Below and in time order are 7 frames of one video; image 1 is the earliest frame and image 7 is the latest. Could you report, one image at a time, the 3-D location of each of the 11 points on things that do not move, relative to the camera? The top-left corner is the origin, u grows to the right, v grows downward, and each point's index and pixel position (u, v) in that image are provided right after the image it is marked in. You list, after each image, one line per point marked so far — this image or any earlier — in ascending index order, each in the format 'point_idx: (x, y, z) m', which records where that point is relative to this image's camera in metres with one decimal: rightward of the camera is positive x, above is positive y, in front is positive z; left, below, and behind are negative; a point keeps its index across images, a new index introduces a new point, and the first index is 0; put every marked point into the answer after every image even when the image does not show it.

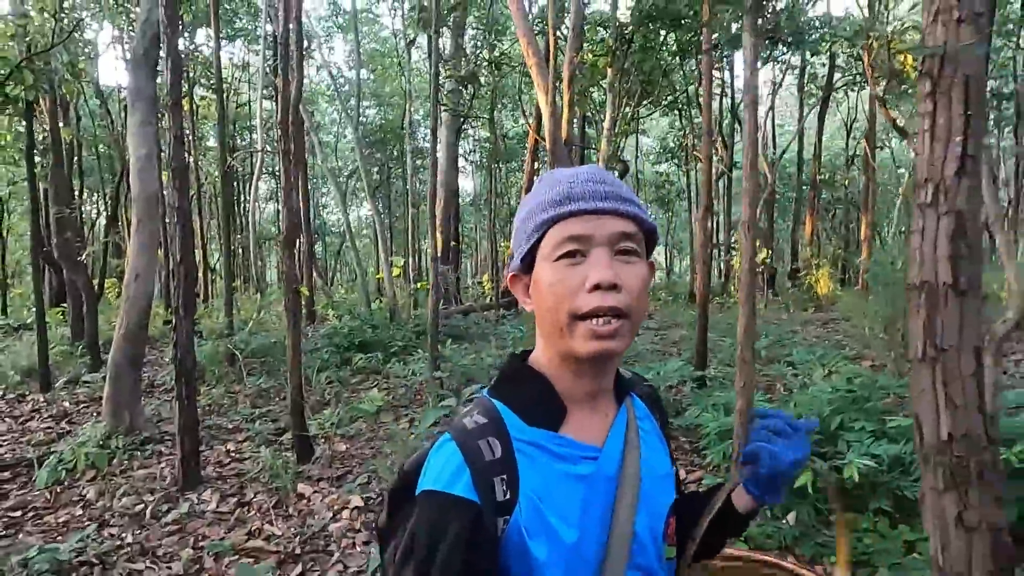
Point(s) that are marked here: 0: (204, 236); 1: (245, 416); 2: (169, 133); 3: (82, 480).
0: (-7.0, +1.2, +15.1) m
1: (-2.5, -1.2, +6.2) m
2: (-2.4, +1.1, +4.7) m
3: (-3.2, -1.4, +5.0) m
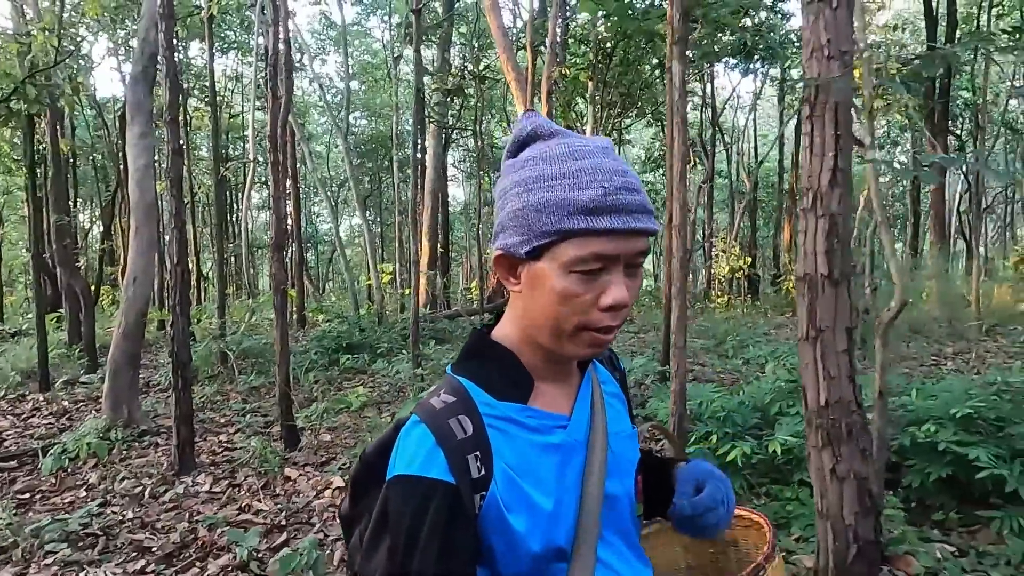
0: (-7.3, +1.1, +15.5) m
1: (-2.7, -1.2, +6.6) m
2: (-2.7, +1.1, +5.2) m
3: (-3.5, -1.5, +5.4) m
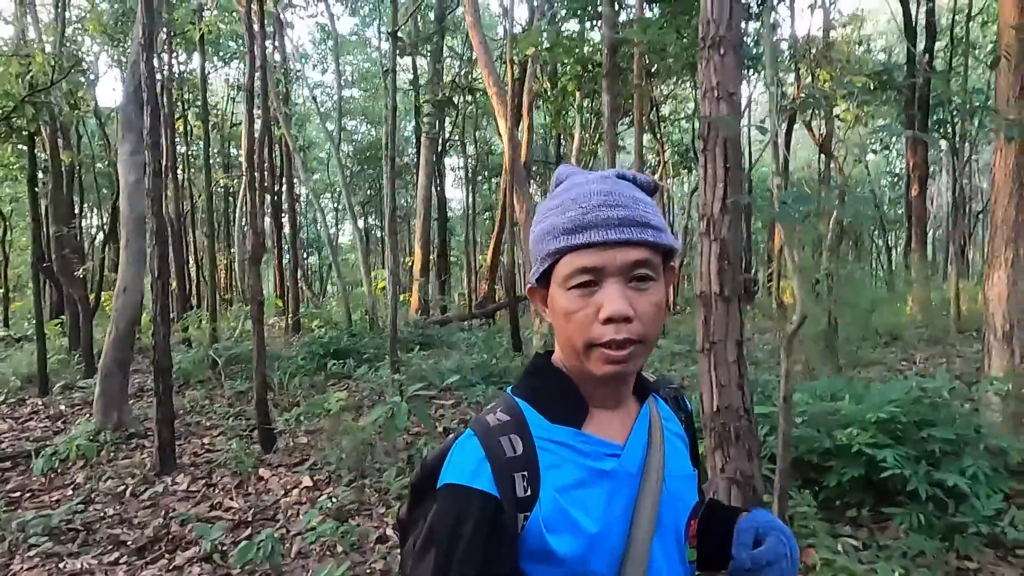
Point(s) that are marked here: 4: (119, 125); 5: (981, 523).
0: (-7.5, +0.9, +15.9) m
1: (-3.0, -1.3, +6.9) m
2: (-3.0, +1.0, +5.5) m
3: (-3.8, -1.6, +5.7) m
4: (-4.0, +1.7, +6.8) m
5: (+2.6, -1.3, +3.6) m
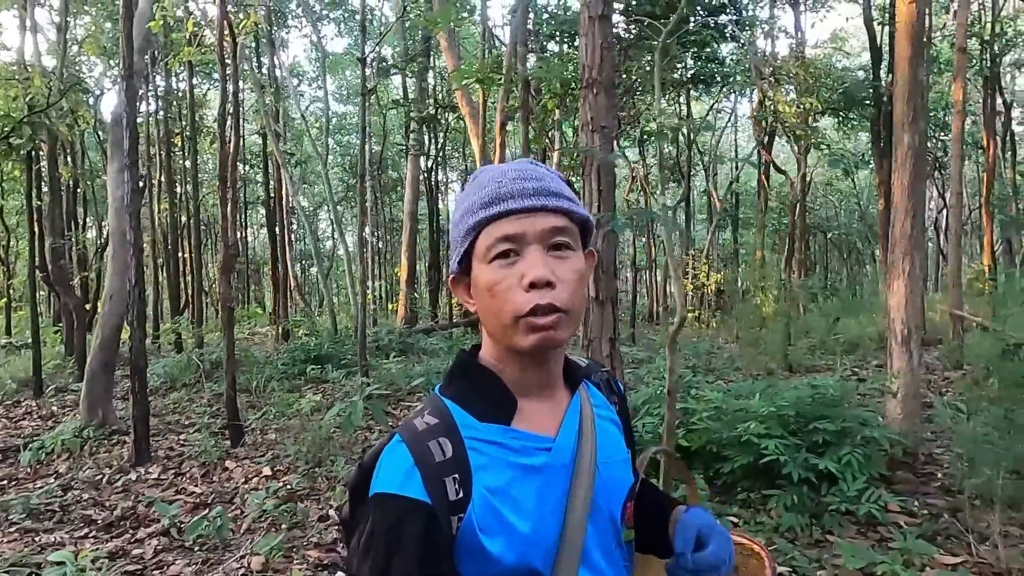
0: (-8.0, +0.7, +16.5) m
1: (-3.5, -1.4, +7.4) m
2: (-3.5, +0.9, +6.1) m
3: (-4.3, -1.6, +6.2) m
4: (-4.5, +1.6, +7.4) m
5: (+2.1, -1.3, +4.1) m
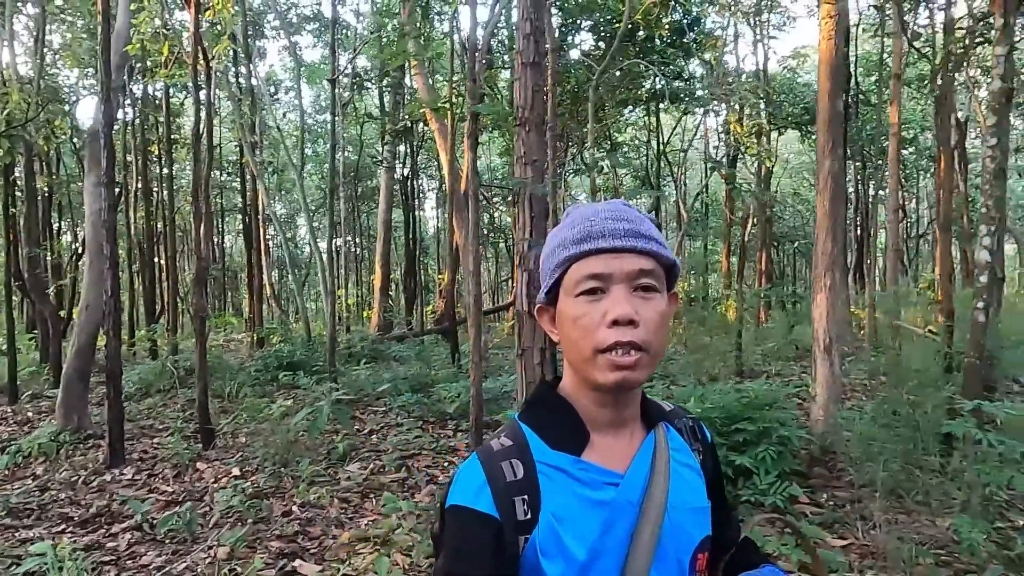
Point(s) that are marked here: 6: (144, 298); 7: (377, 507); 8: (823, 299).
0: (-8.7, +0.5, +16.7) m
1: (-4.0, -1.5, +7.8) m
2: (-3.9, +0.8, +6.4) m
3: (-4.7, -1.7, +6.5) m
4: (-5.0, +1.5, +7.7) m
5: (+1.7, -1.4, +4.6) m
6: (-7.7, -0.2, +13.9) m
7: (-1.0, -1.6, +5.0) m
8: (+2.8, -0.1, +6.0) m
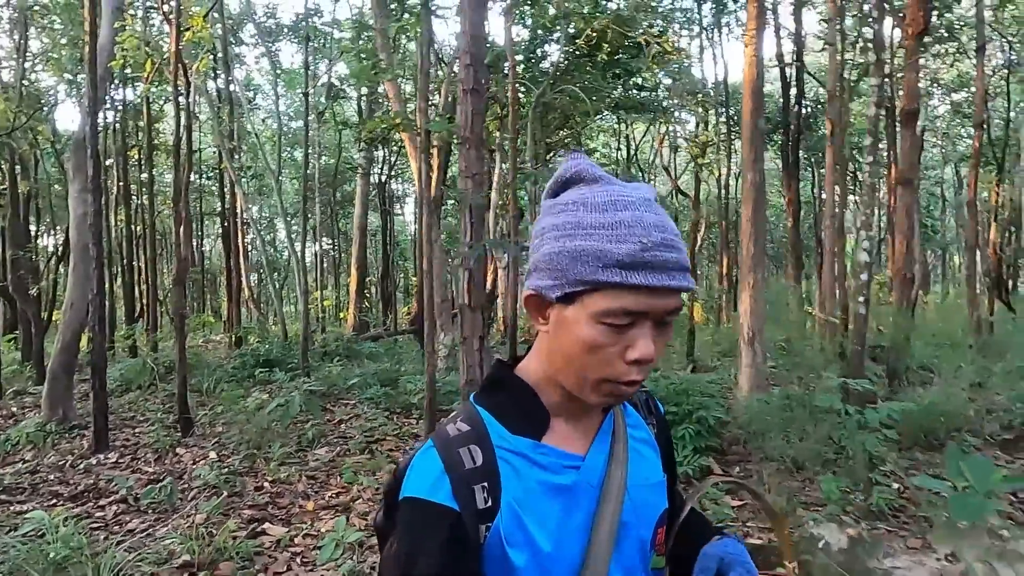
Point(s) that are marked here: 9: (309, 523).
0: (-9.4, +0.4, +17.1) m
1: (-4.5, -1.5, +8.3) m
2: (-4.4, +0.8, +6.9) m
3: (-5.1, -1.7, +7.0) m
4: (-5.5, +1.5, +8.2) m
5: (+1.3, -1.4, +5.2) m
6: (-8.3, -0.2, +14.3) m
7: (-1.4, -1.6, +5.6) m
8: (+2.4, -0.1, +6.7) m
9: (-1.5, -1.7, +4.8) m
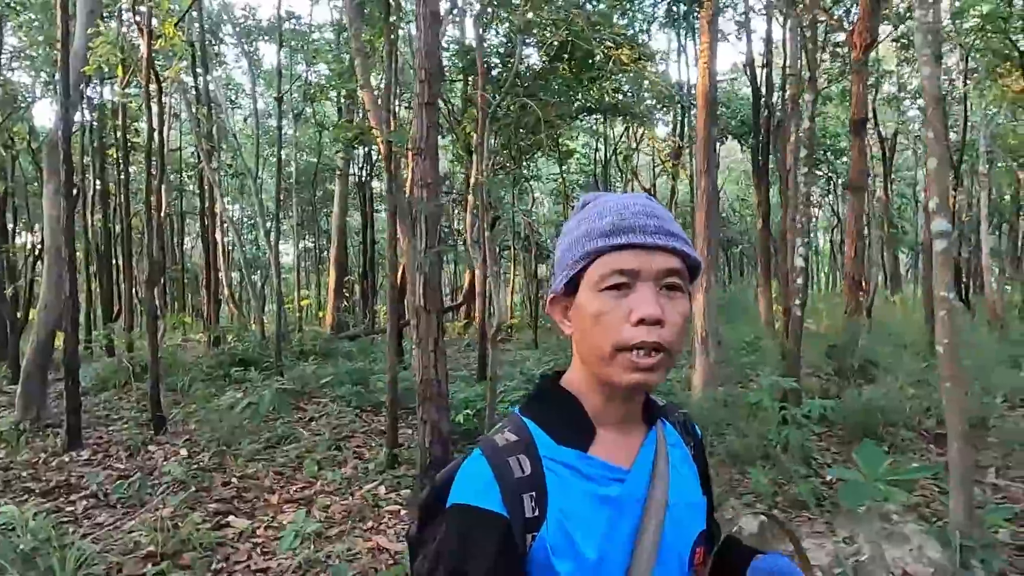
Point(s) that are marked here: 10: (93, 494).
0: (-10.0, +0.5, +17.1) m
1: (-4.9, -1.5, +8.4) m
2: (-4.7, +0.8, +7.1) m
3: (-5.5, -1.7, +7.2) m
4: (-5.9, +1.5, +8.3) m
5: (+0.9, -1.4, +5.5) m
6: (-8.9, -0.2, +14.4) m
7: (-1.8, -1.6, +5.8) m
8: (+2.0, -0.1, +7.0) m
9: (-1.8, -1.7, +5.0) m
10: (-3.4, -1.7, +5.5) m
